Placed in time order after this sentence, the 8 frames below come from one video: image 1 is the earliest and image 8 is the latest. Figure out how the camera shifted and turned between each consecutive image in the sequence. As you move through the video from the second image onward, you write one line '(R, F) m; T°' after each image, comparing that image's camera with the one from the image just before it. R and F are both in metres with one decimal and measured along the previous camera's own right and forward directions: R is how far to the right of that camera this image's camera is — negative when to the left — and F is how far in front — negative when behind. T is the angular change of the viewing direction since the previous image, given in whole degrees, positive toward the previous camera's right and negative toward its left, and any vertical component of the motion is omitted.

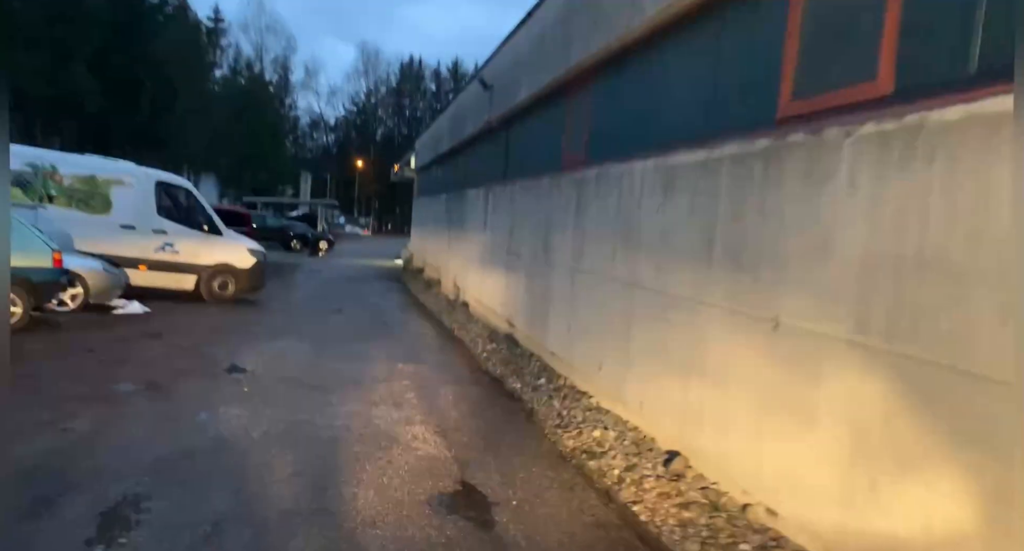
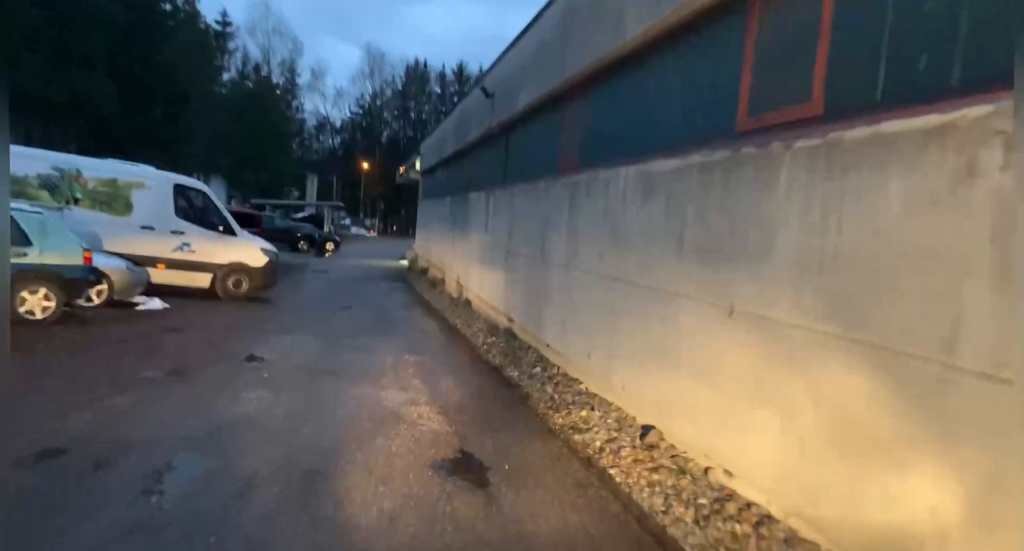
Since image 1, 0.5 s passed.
(+0.1, -0.7) m; 0°
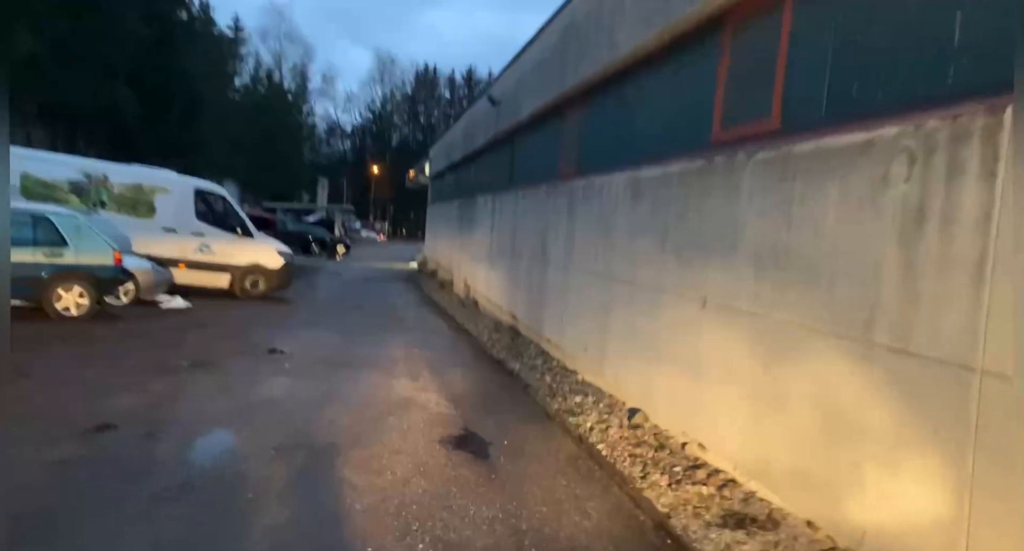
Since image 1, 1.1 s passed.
(+0.1, -0.6) m; -1°
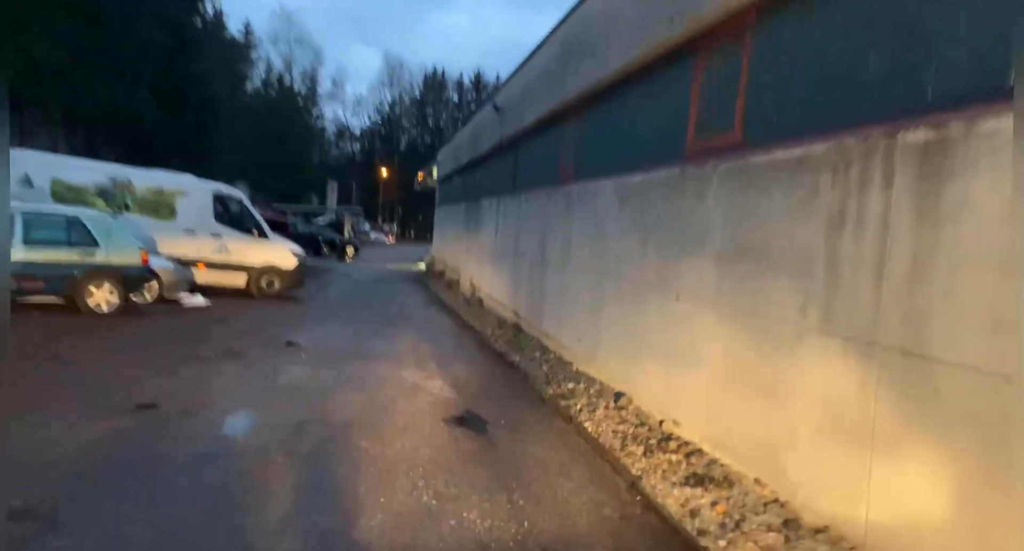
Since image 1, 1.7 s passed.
(+0.1, -0.7) m; -1°
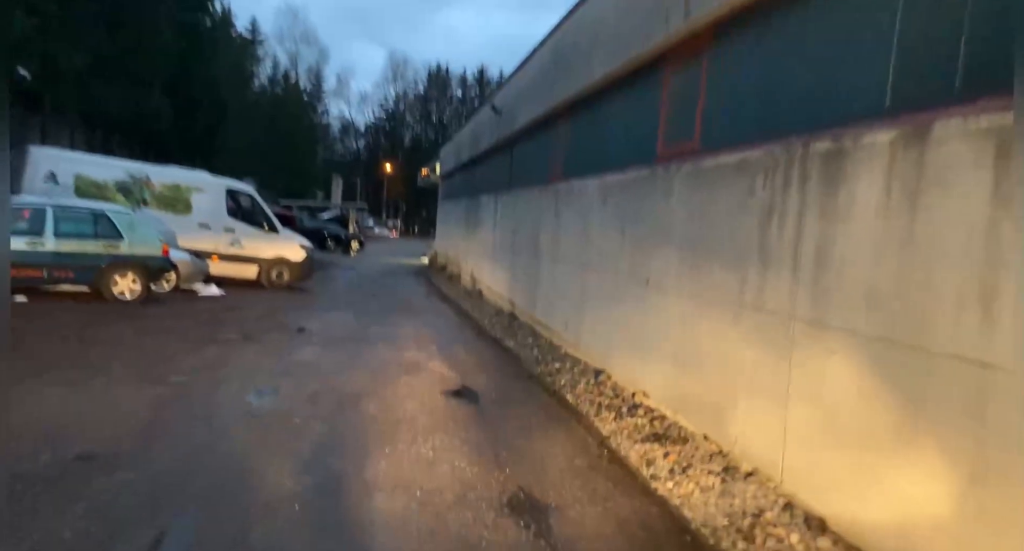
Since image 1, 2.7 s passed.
(+0.2, -0.8) m; 0°
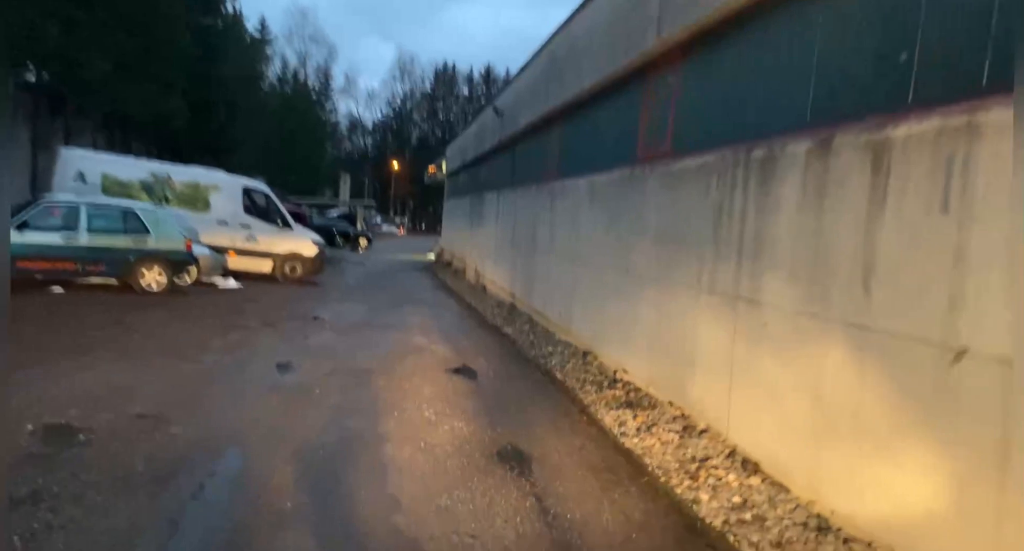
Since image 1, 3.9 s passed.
(+0.2, -0.8) m; -1°
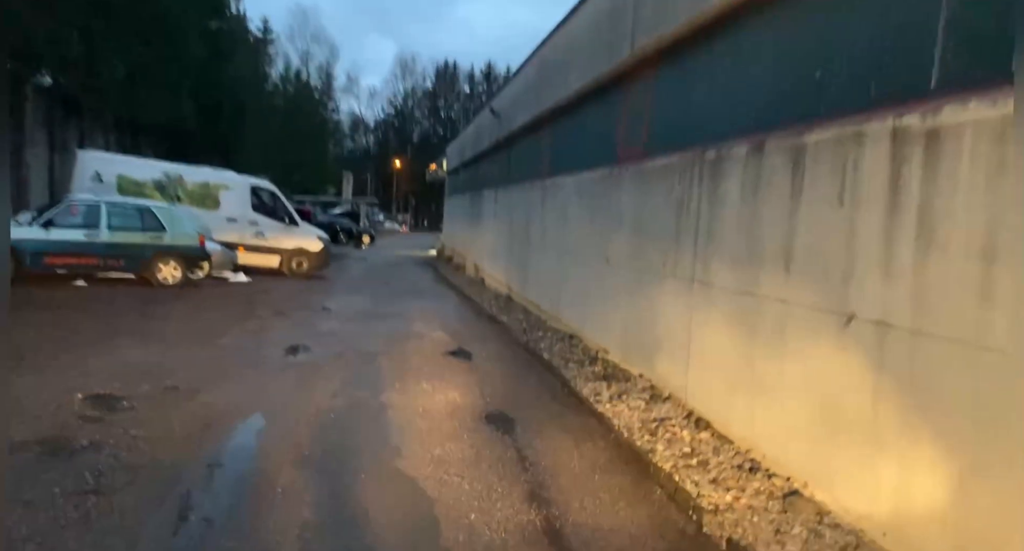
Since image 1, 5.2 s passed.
(+0.2, -0.8) m; 0°
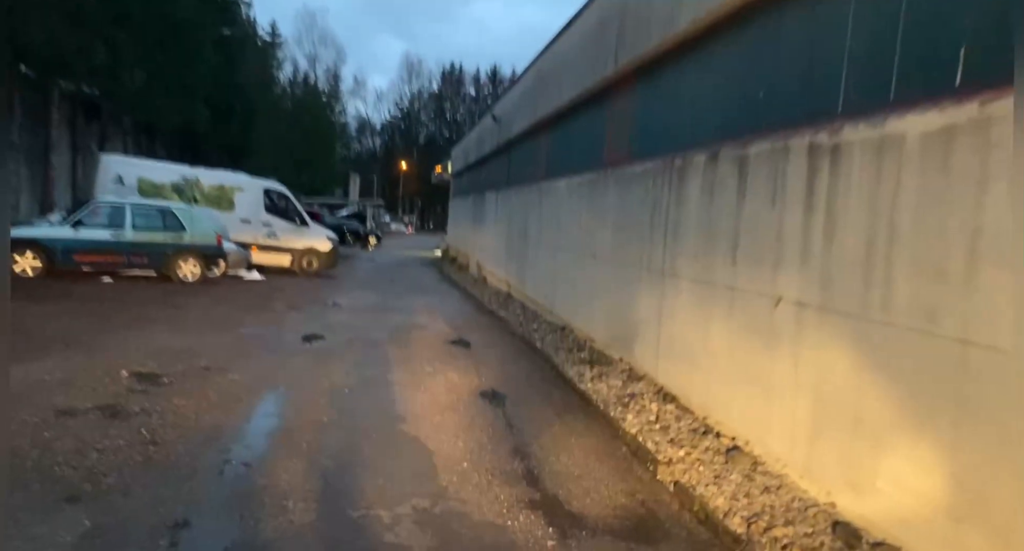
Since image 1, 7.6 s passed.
(+0.2, -0.8) m; -1°
